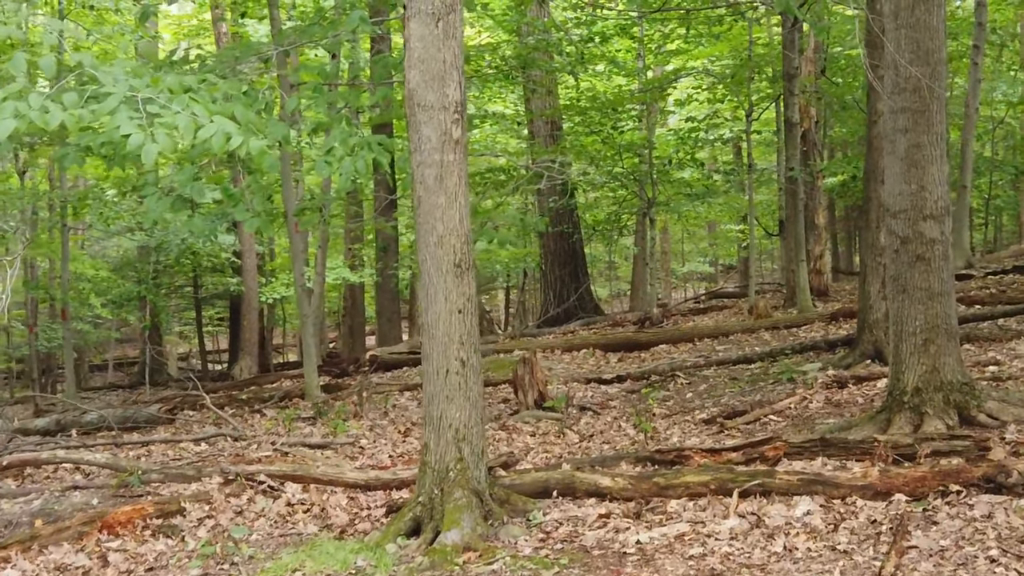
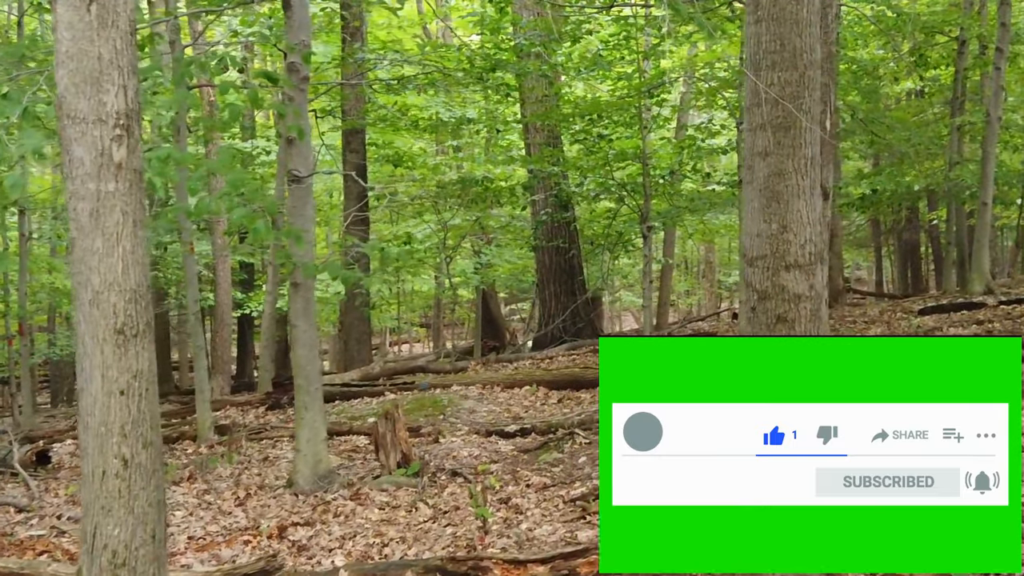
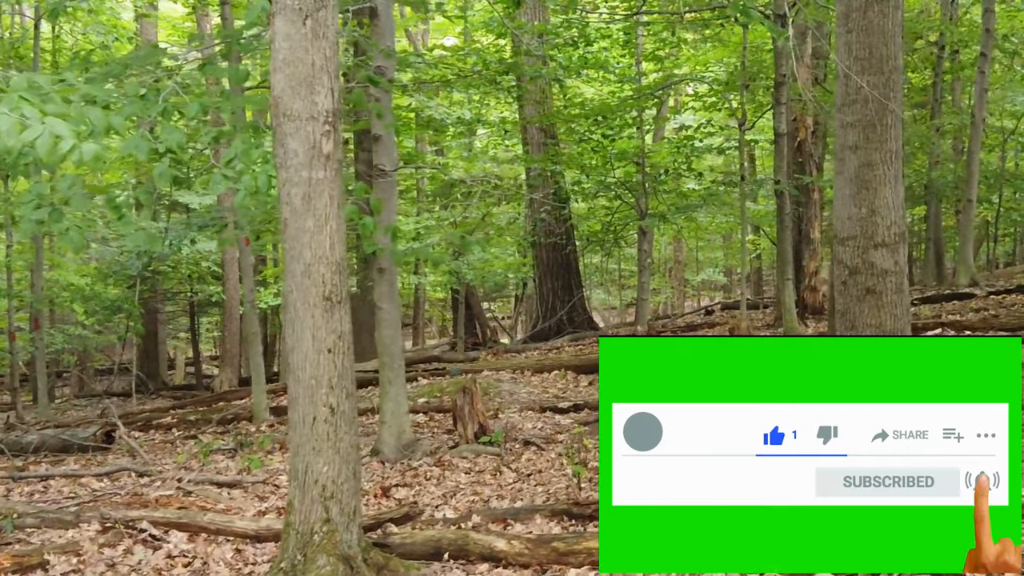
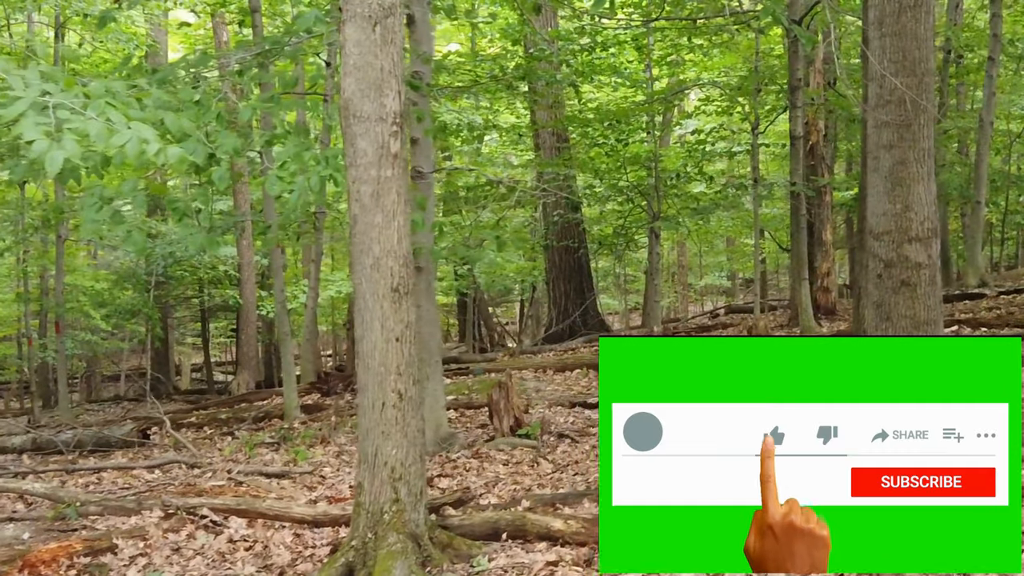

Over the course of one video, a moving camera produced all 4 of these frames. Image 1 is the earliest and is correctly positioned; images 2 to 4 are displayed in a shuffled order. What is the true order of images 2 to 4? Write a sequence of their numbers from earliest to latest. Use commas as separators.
4, 3, 2
